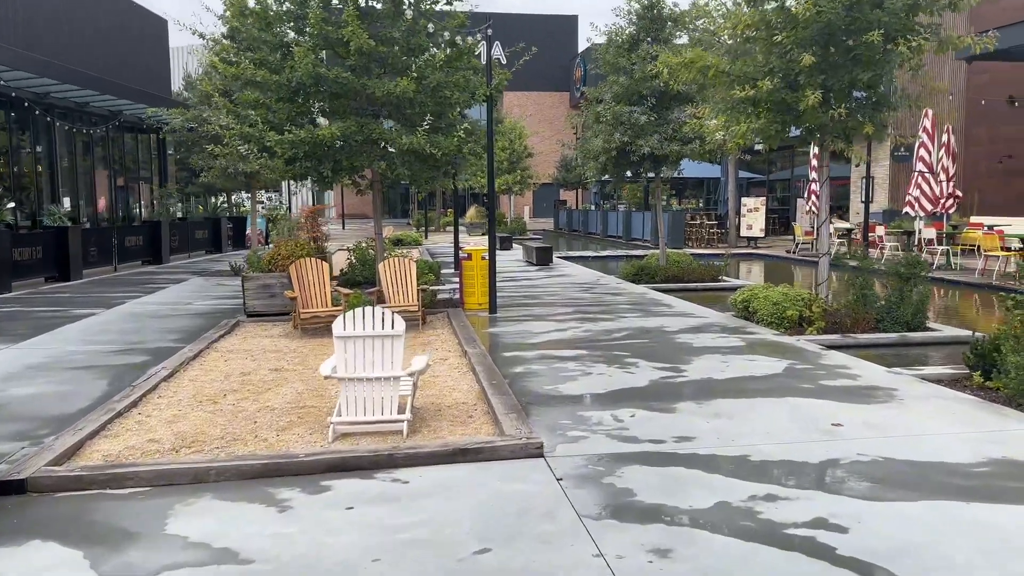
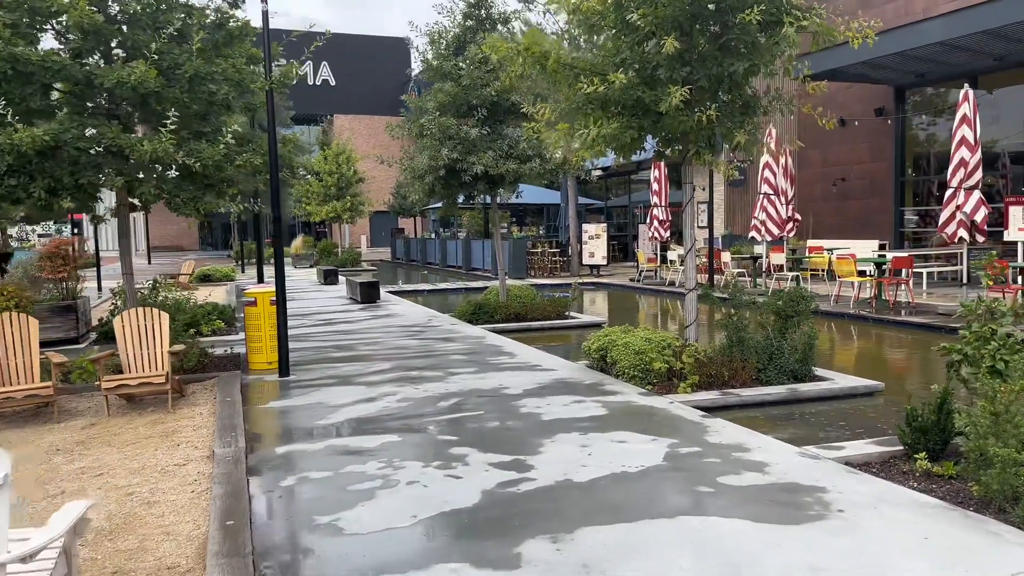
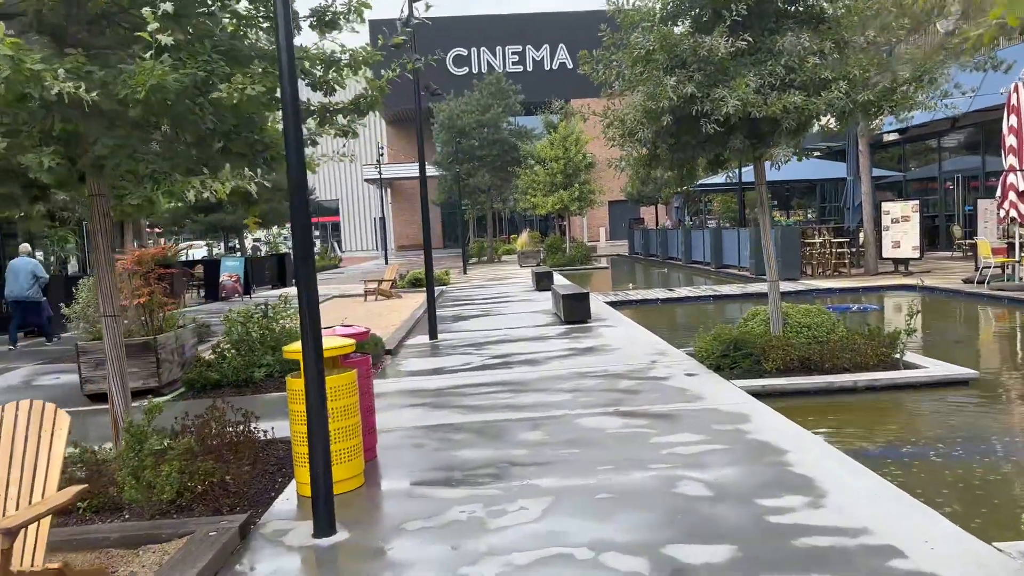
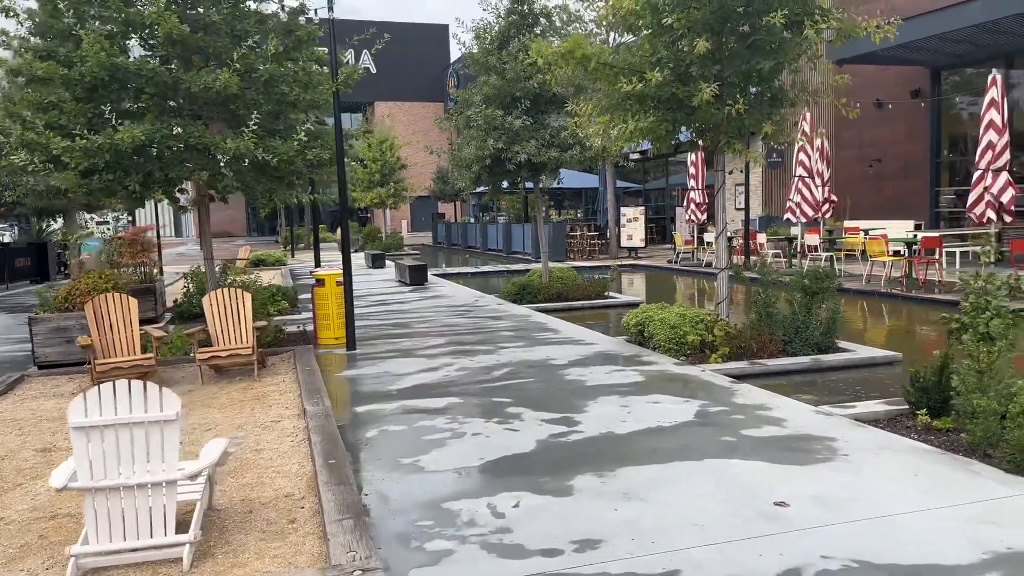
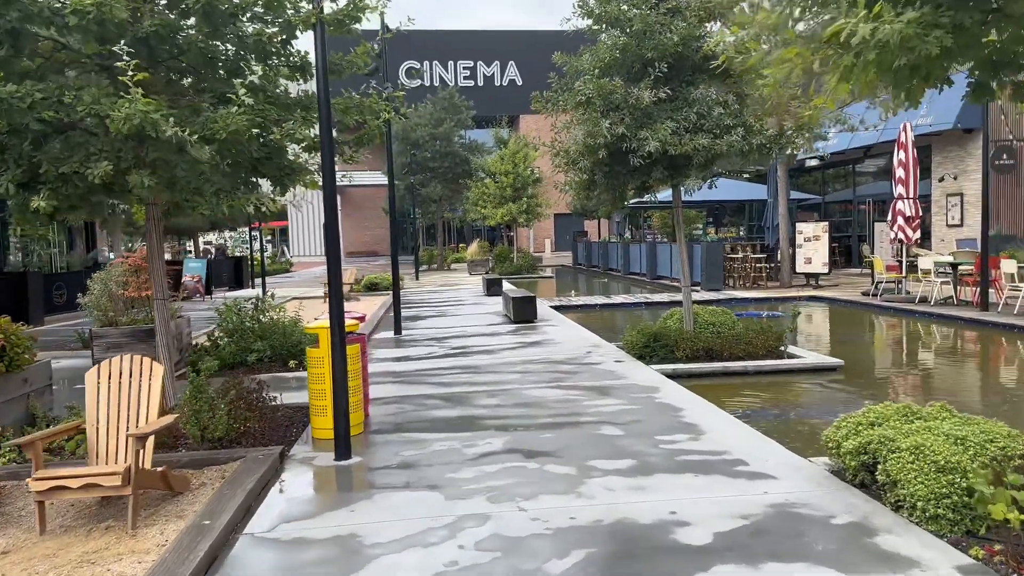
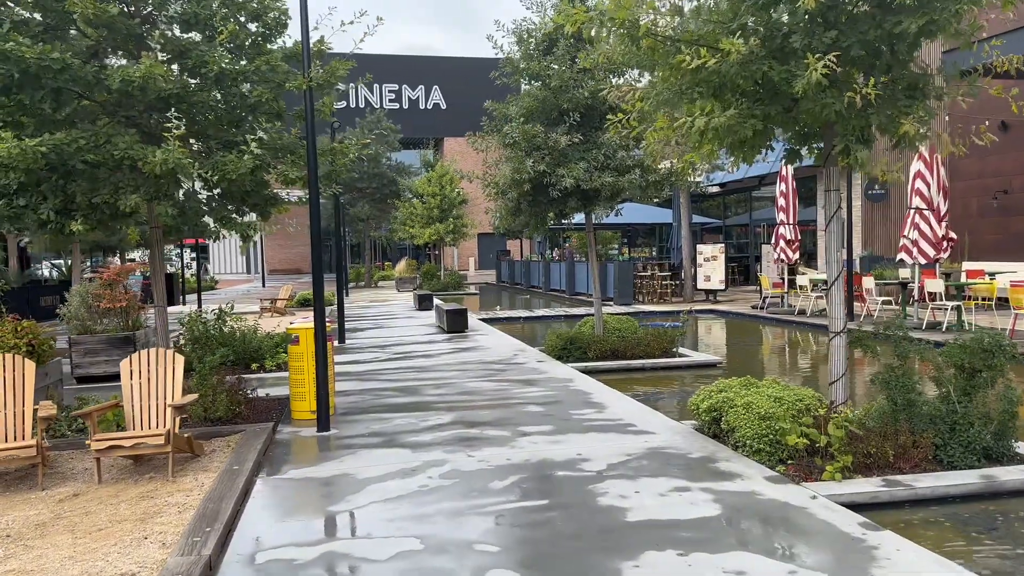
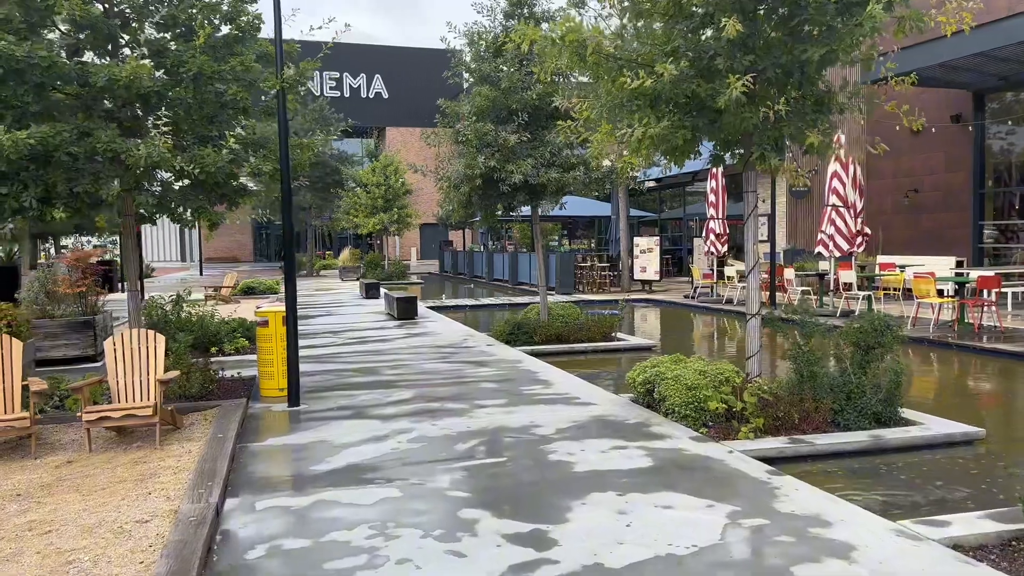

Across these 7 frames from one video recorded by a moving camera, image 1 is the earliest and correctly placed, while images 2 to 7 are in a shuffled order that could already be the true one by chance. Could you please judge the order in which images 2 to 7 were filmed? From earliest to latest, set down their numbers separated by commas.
4, 2, 7, 6, 5, 3
